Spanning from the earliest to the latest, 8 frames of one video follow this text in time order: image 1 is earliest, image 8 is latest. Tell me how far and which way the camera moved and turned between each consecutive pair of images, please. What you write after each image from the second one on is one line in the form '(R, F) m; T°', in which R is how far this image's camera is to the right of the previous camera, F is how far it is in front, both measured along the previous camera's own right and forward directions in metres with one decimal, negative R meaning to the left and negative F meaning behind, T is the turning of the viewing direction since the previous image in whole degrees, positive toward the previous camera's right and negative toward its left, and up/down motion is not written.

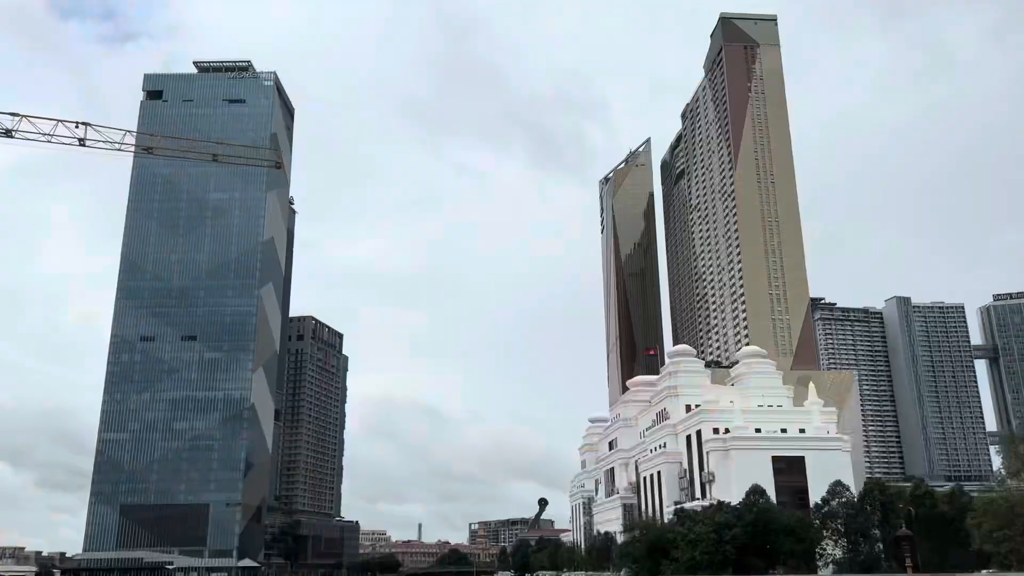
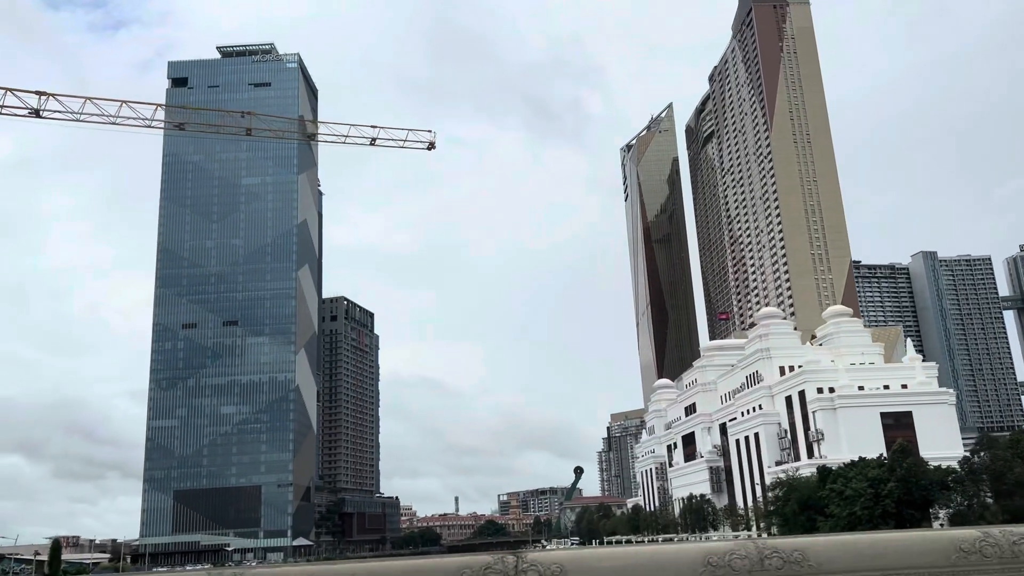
(-5.3, -0.4) m; 0°
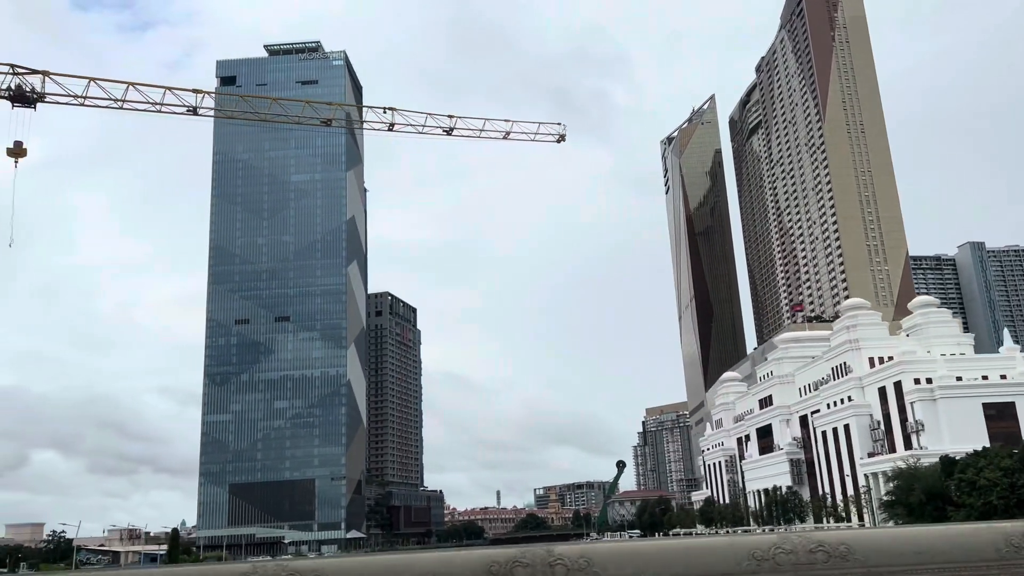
(-3.8, -0.3) m; -2°
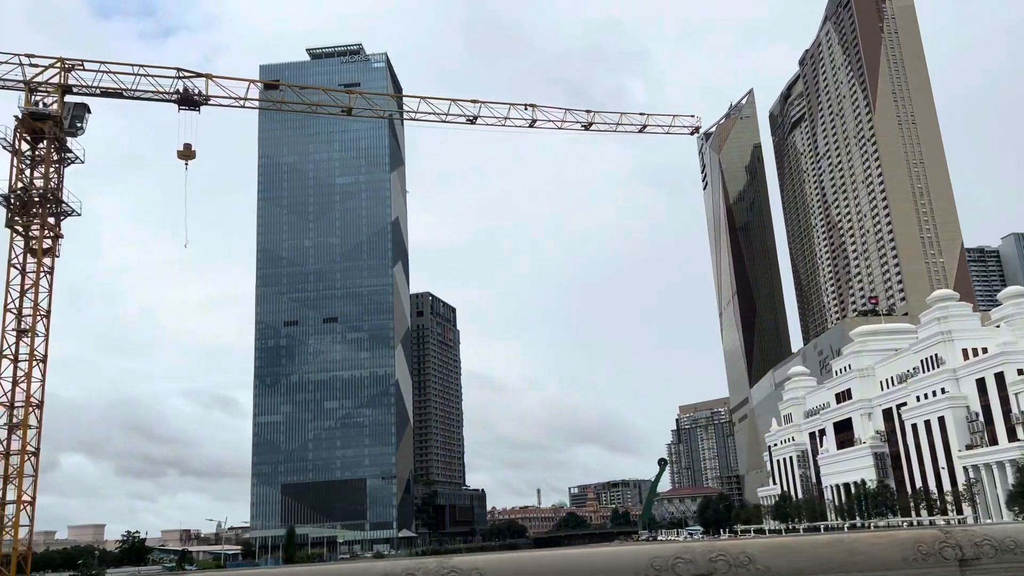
(-4.1, -0.2) m; -2°
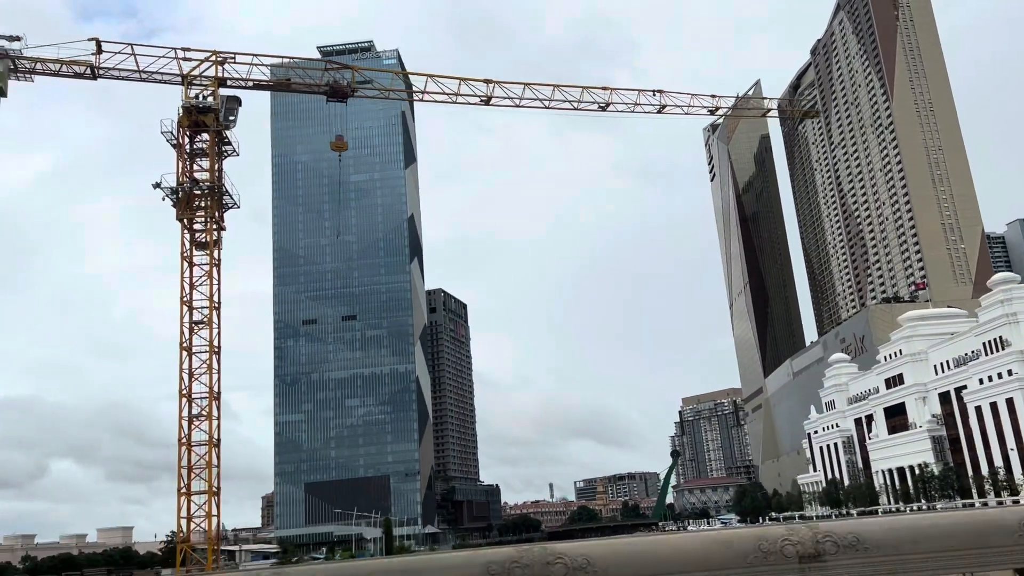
(-4.8, 0.0) m; +1°
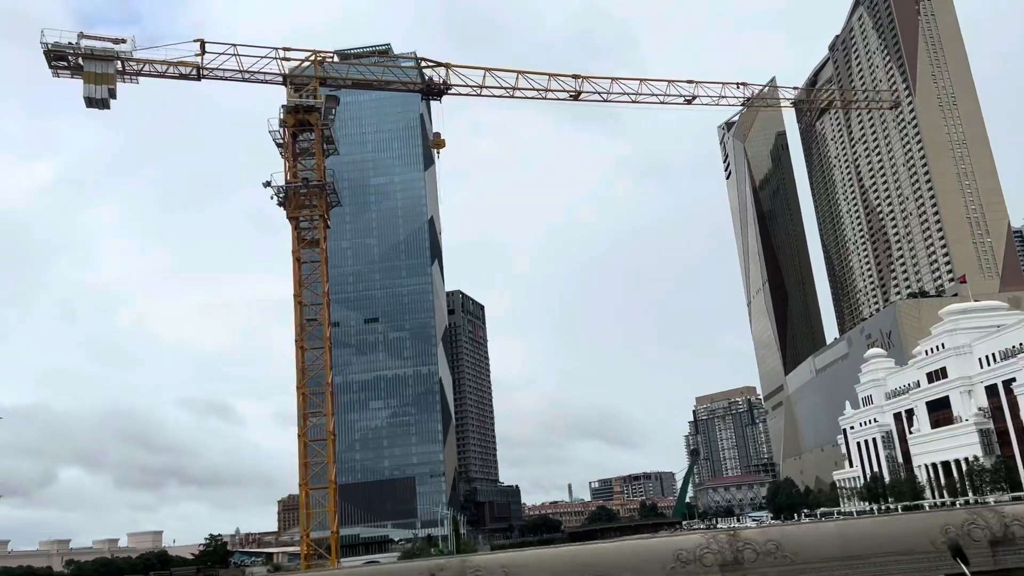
(-2.7, -0.1) m; 0°
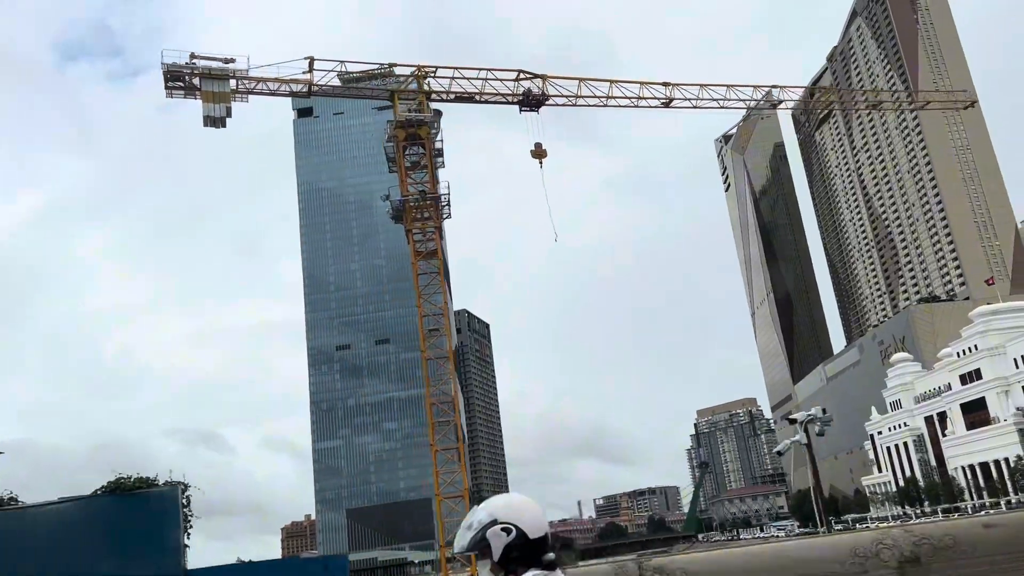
(-3.4, -0.1) m; +1°
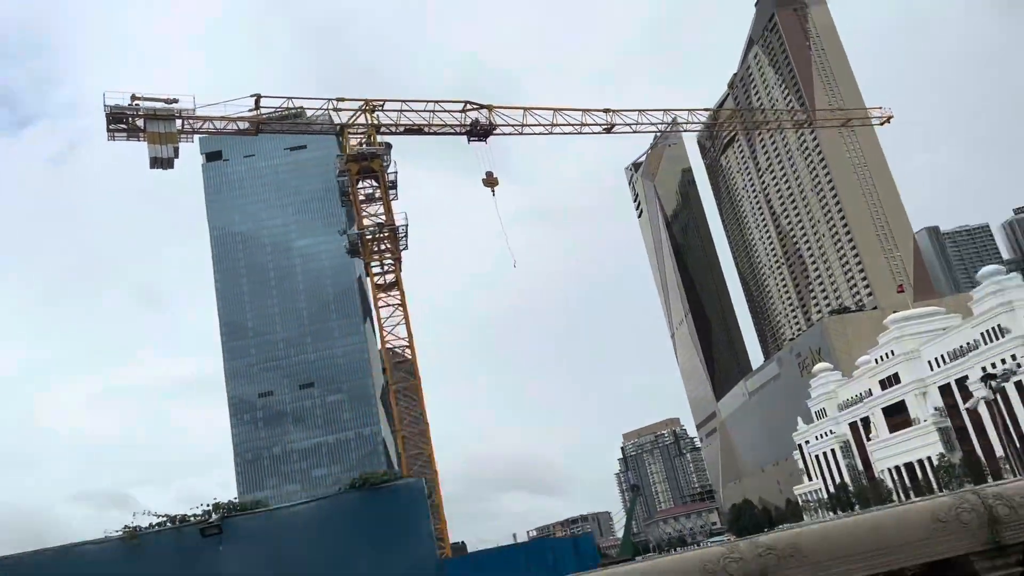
(-1.2, +0.5) m; +6°
